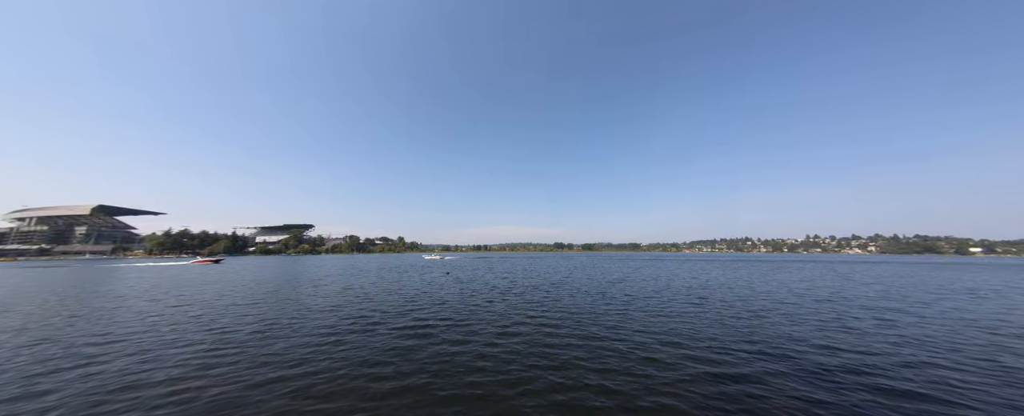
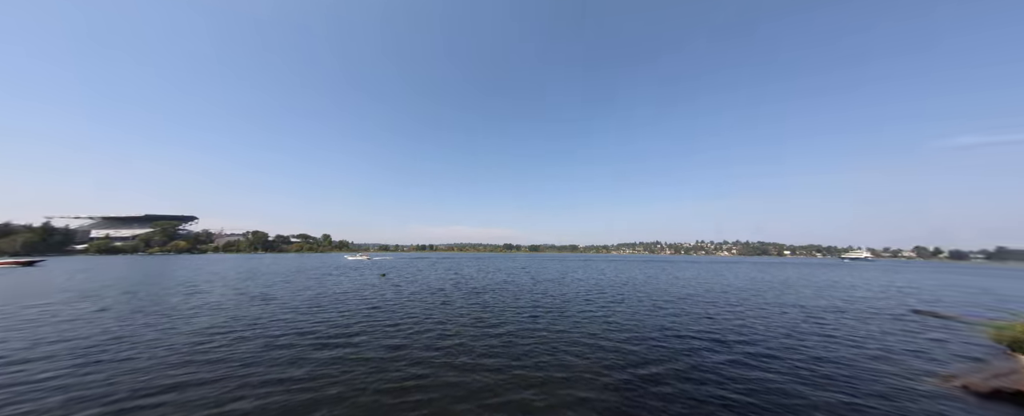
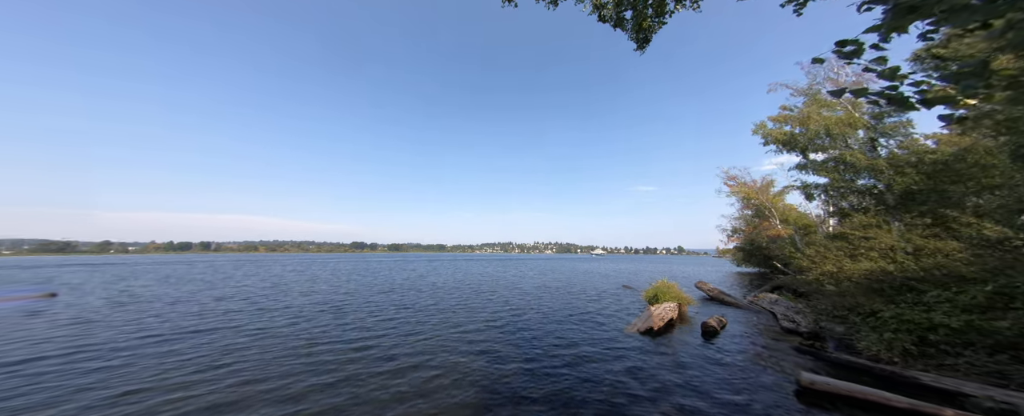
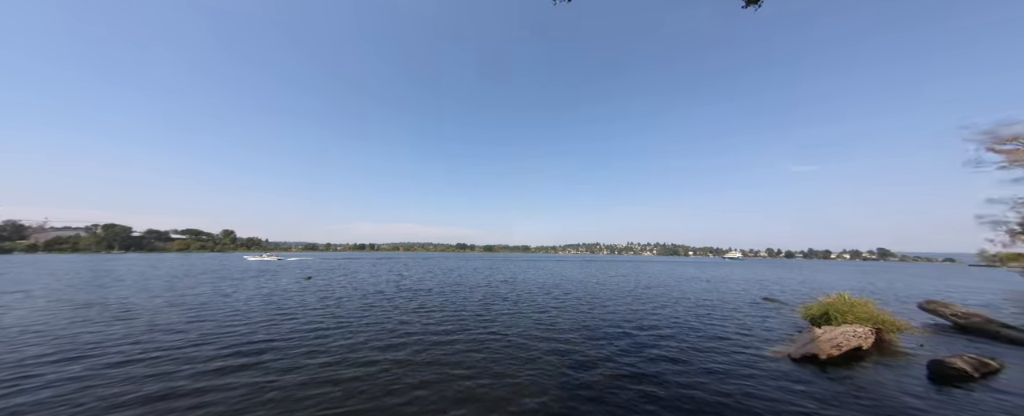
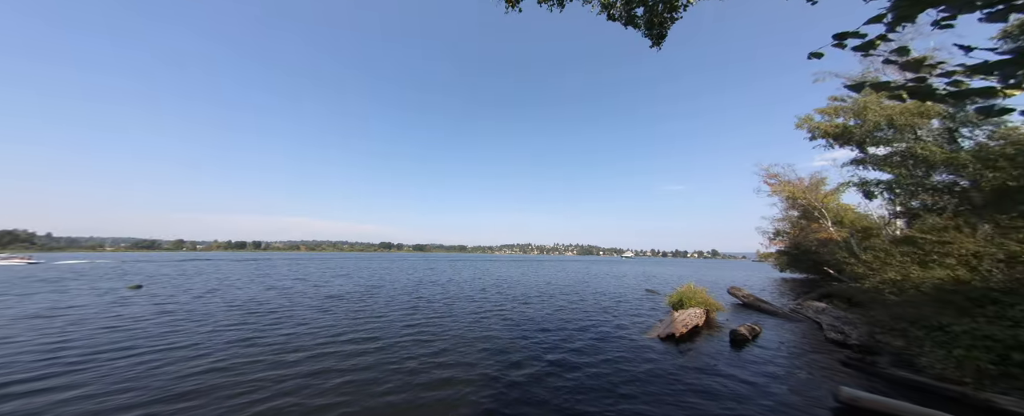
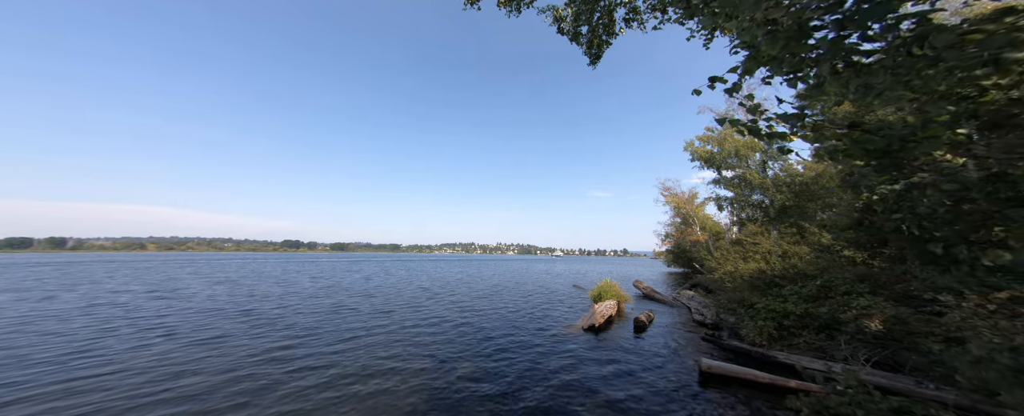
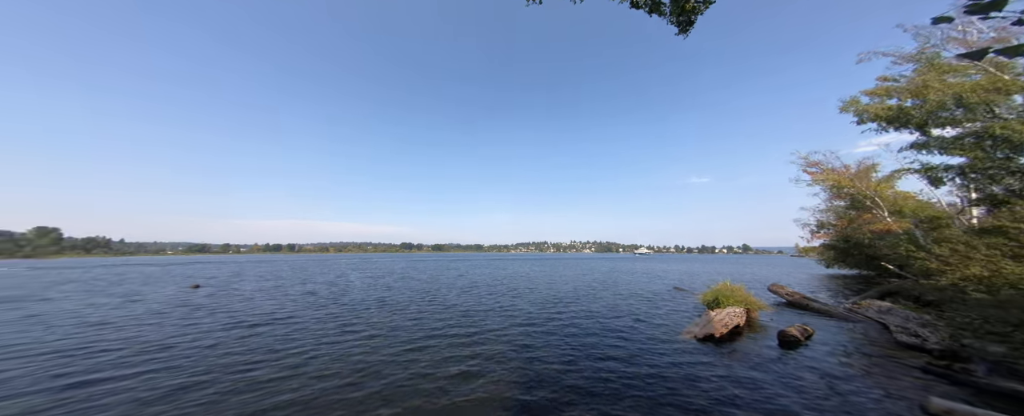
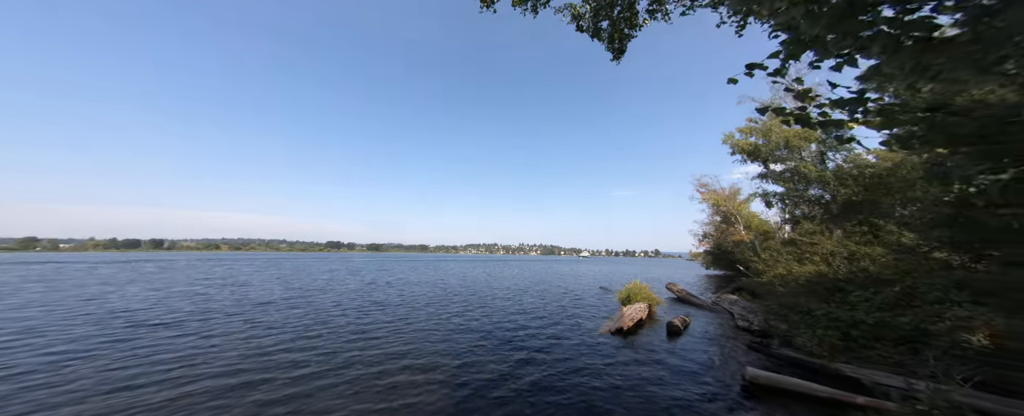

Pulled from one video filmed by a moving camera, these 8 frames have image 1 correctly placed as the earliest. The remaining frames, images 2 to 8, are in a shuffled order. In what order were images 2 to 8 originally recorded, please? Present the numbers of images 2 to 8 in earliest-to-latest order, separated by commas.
2, 4, 5, 8, 6, 3, 7
